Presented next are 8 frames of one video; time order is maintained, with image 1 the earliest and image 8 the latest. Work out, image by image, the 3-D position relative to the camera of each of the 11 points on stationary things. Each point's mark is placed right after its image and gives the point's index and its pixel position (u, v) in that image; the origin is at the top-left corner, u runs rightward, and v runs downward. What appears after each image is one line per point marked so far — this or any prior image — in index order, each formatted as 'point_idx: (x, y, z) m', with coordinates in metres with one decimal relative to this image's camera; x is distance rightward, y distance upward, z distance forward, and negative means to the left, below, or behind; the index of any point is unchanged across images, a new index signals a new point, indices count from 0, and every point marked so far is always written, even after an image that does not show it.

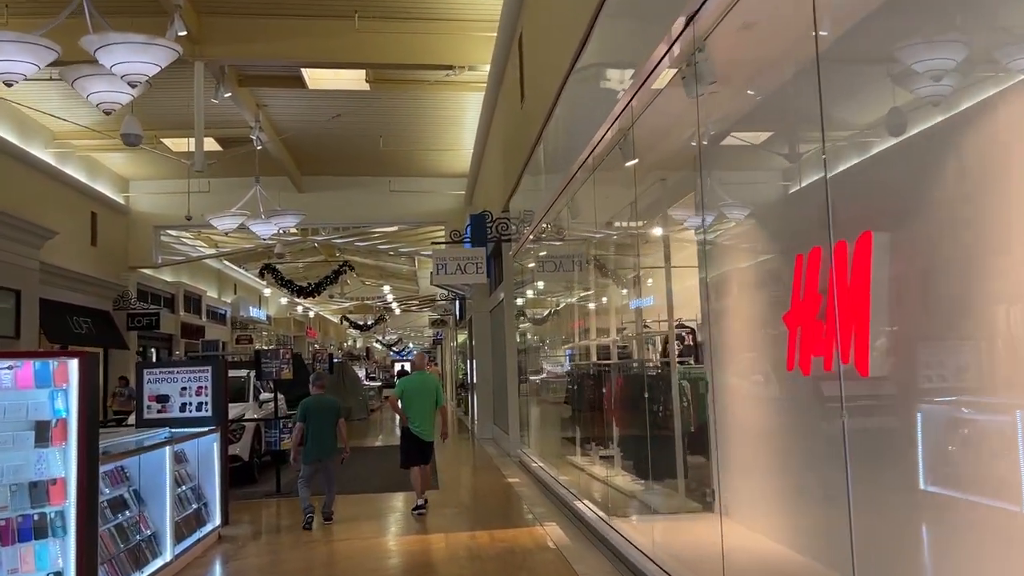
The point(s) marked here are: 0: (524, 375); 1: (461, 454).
0: (+0.2, -1.0, +10.1) m
1: (-0.6, -2.1, +10.9) m
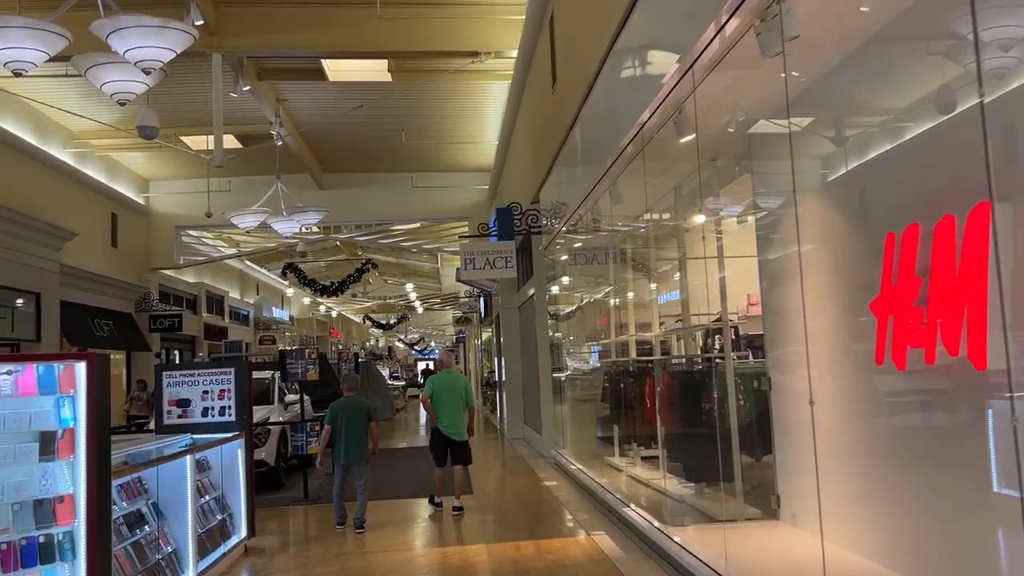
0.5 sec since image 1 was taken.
0: (+0.6, -0.9, +9.8) m
1: (-0.2, -2.1, +10.5) m
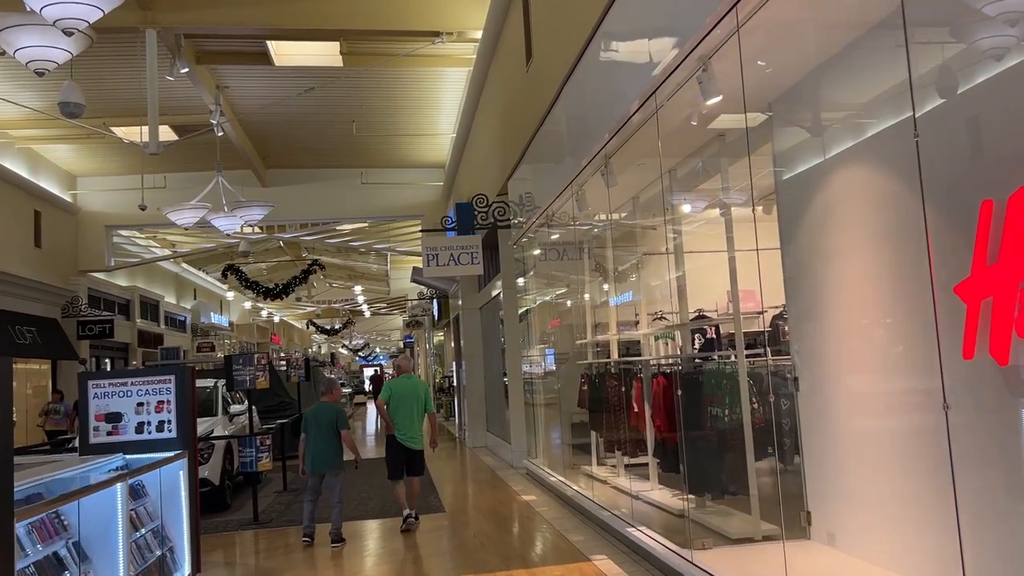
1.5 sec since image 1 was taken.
0: (+0.2, -0.9, +9.2) m
1: (-0.6, -2.0, +9.9) m
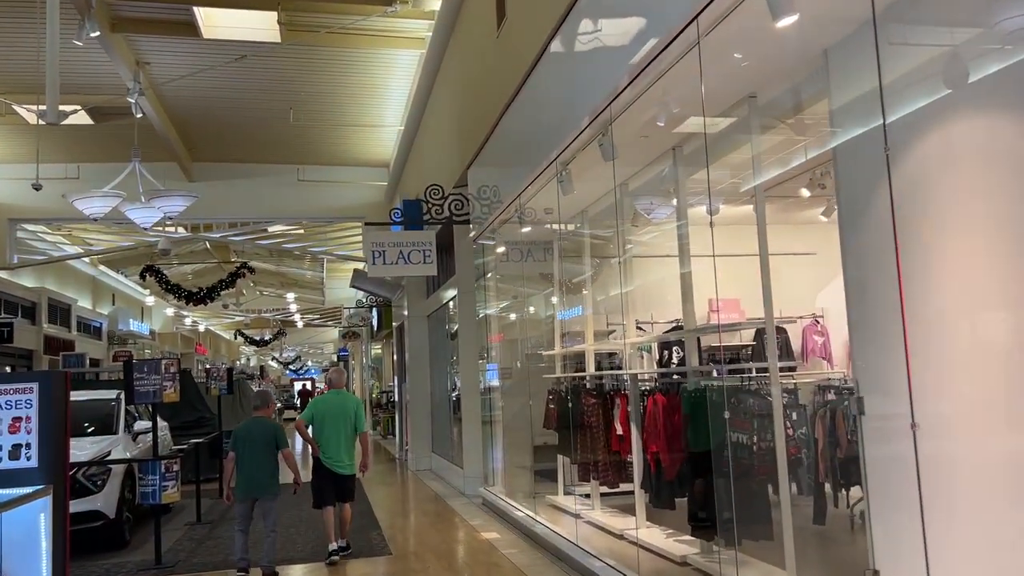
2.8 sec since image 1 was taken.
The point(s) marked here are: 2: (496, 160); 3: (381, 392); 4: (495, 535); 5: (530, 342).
0: (-0.3, -1.0, +8.2) m
1: (-1.2, -2.1, +8.8) m
2: (-0.1, +1.0, +7.0) m
3: (-2.8, -2.2, +18.0) m
4: (-0.1, -1.8, +6.1) m
5: (+0.2, -0.5, +7.3) m
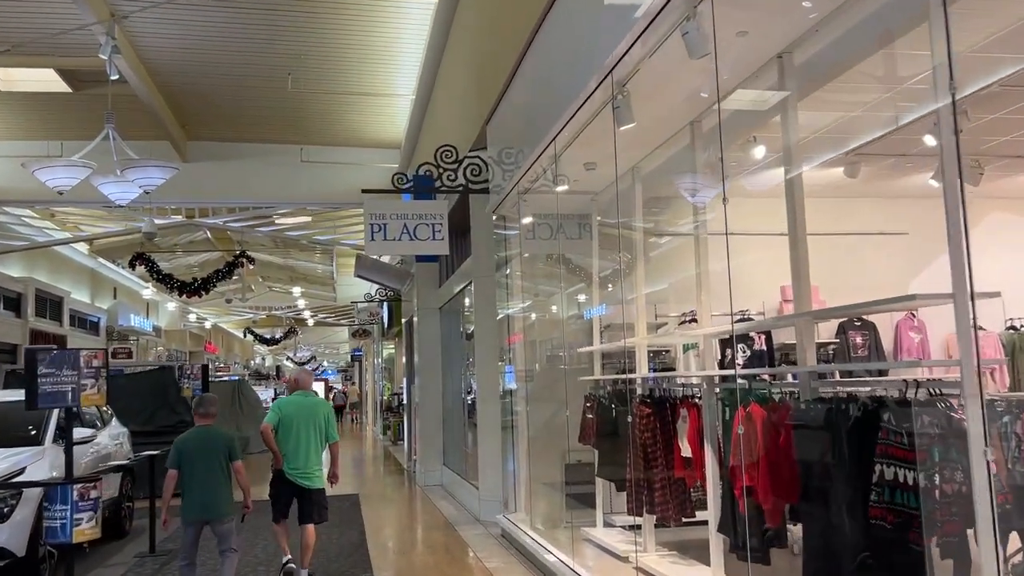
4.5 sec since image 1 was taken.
0: (-0.1, -0.9, +6.9) m
1: (-1.0, -2.0, +7.5) m
2: (+0.1, +1.2, +5.7) m
3: (-2.3, -2.1, +16.7) m
4: (0.0, -1.6, +4.8) m
5: (+0.3, -0.3, +6.0) m
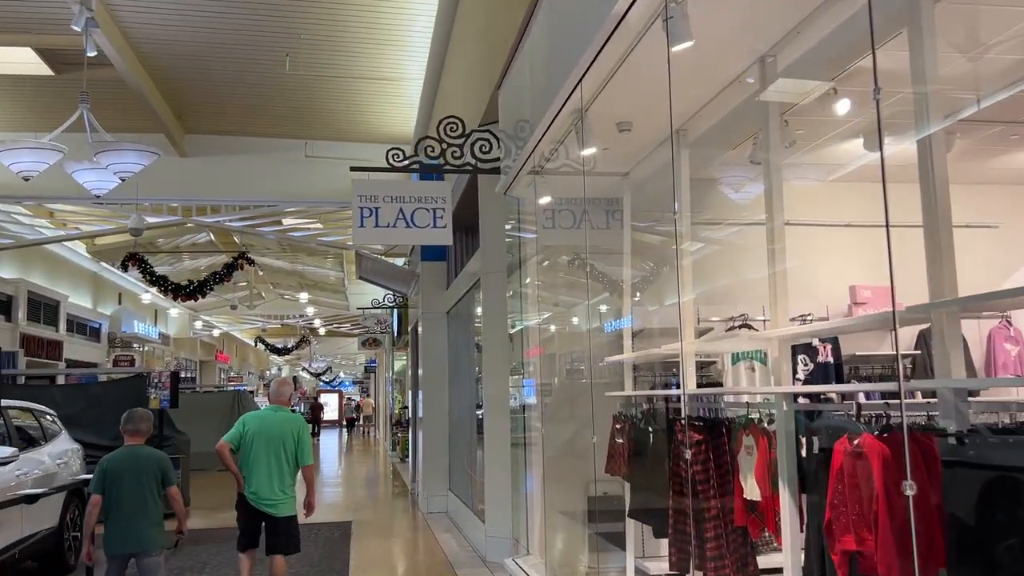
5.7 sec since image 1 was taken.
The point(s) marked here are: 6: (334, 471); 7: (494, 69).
0: (0.0, -0.8, +5.9) m
1: (-0.9, -2.0, +6.6) m
2: (+0.1, +1.2, +4.8) m
3: (-2.0, -2.2, +15.8) m
4: (+0.1, -1.6, +3.9) m
5: (+0.4, -0.3, +5.1) m
6: (-2.8, -3.0, +14.0) m
7: (-0.1, +1.4, +5.5) m
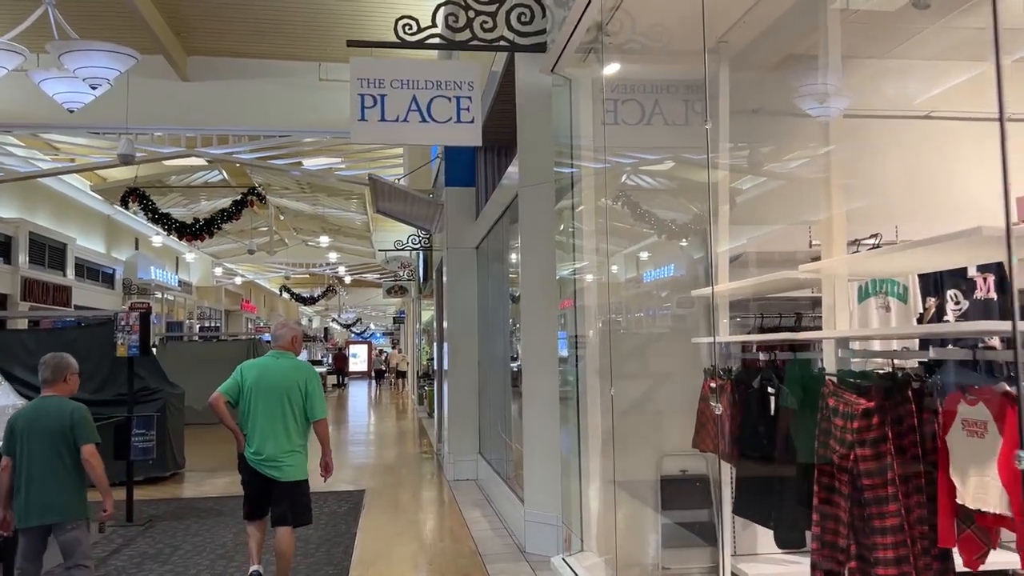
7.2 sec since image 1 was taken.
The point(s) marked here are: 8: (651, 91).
0: (+0.3, -0.4, +4.8) m
1: (-0.6, -1.5, +5.5) m
2: (+0.4, +1.6, +3.5) m
3: (-1.4, -1.2, +14.7) m
4: (+0.2, -1.3, +2.7) m
5: (+0.6, +0.1, +3.9) m
6: (-2.3, -2.1, +13.0) m
7: (+0.1, +1.8, +4.2) m
8: (+0.7, +0.9, +4.0) m
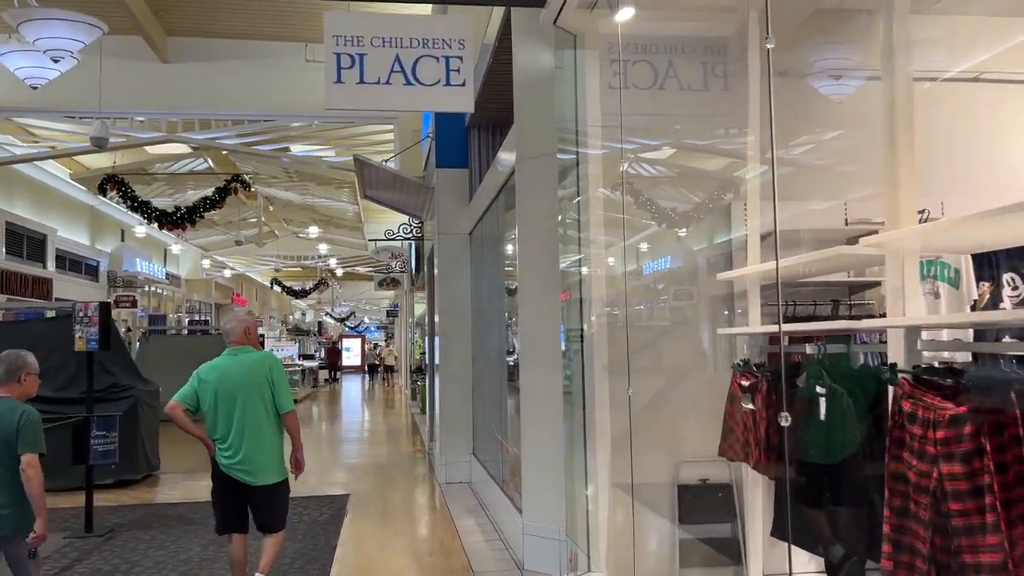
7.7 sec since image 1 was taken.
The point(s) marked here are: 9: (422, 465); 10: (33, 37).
0: (+0.3, -0.3, +4.3) m
1: (-0.6, -1.4, +5.1) m
2: (+0.3, +1.6, +3.0) m
3: (-1.5, -1.1, +14.3) m
4: (+0.2, -1.2, +2.3) m
5: (+0.6, +0.1, +3.4) m
6: (-2.4, -2.0, +12.5) m
7: (+0.1, +1.9, +3.8) m
8: (+0.6, +1.0, +3.6) m
9: (-0.8, -1.6, +7.9) m
10: (-3.4, +1.7, +6.0) m
